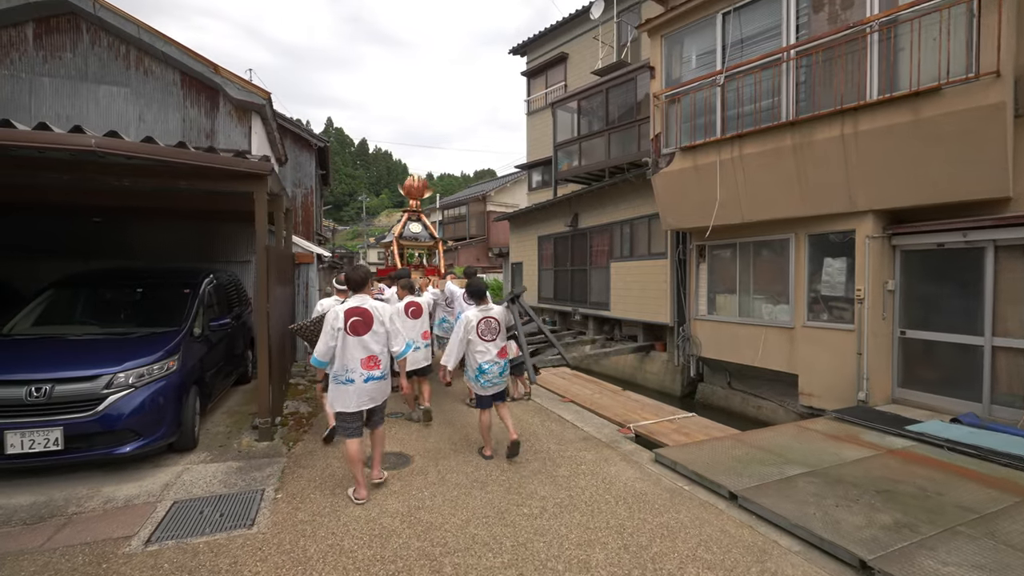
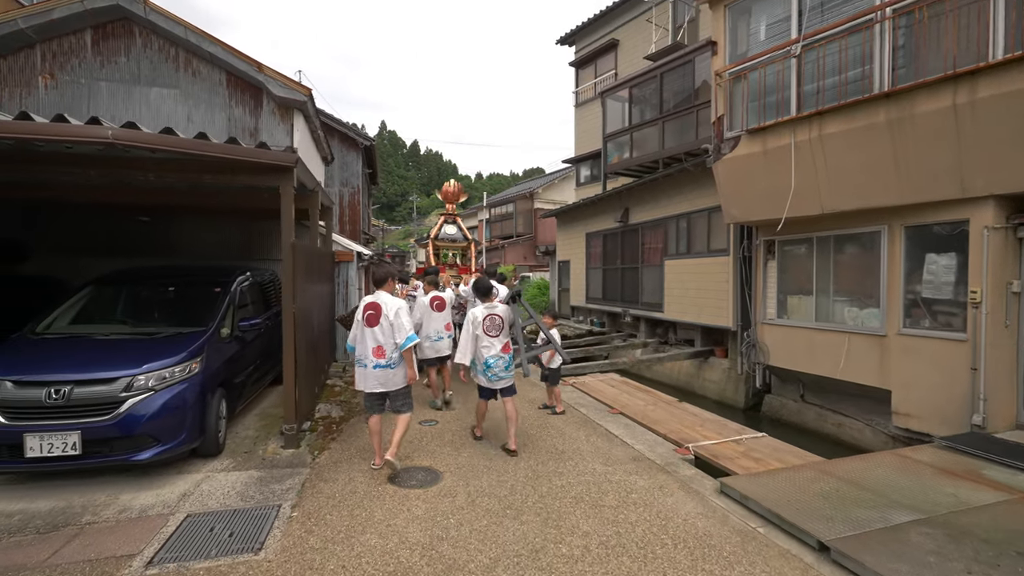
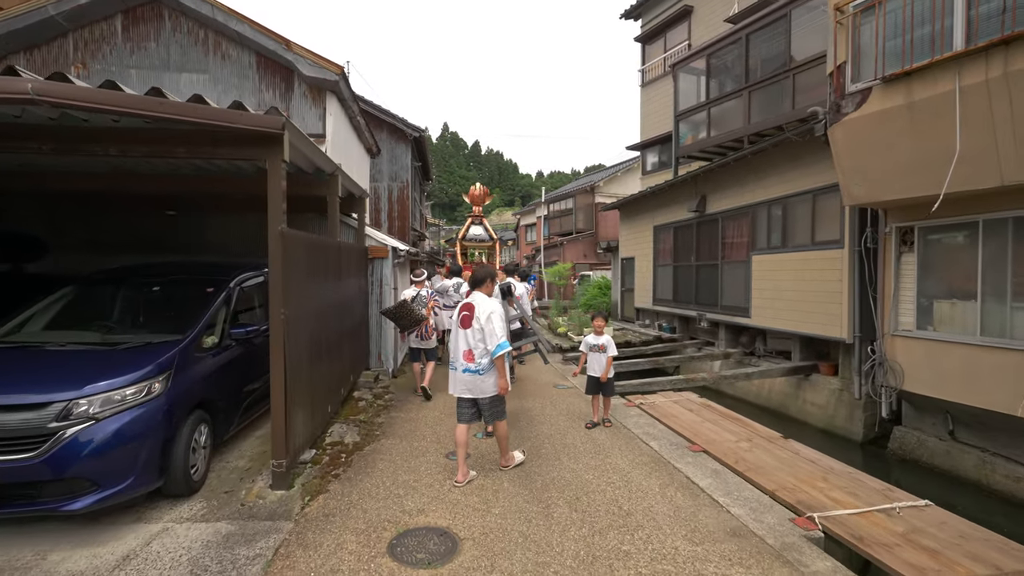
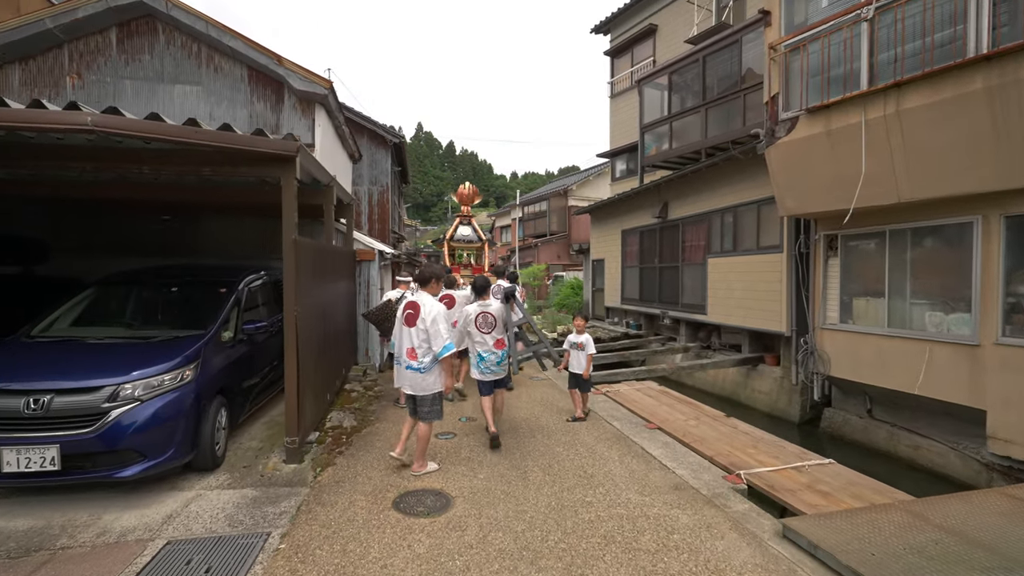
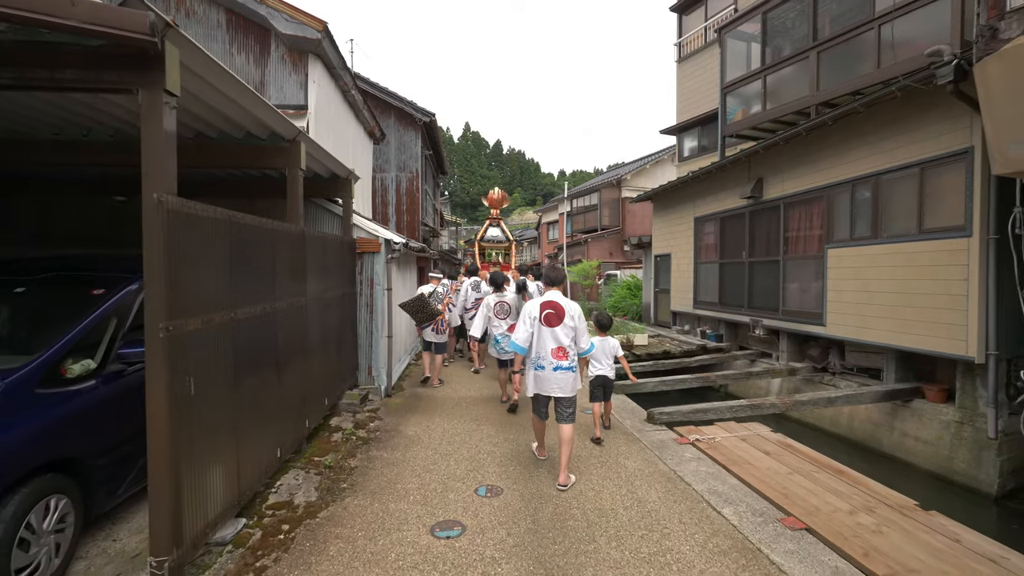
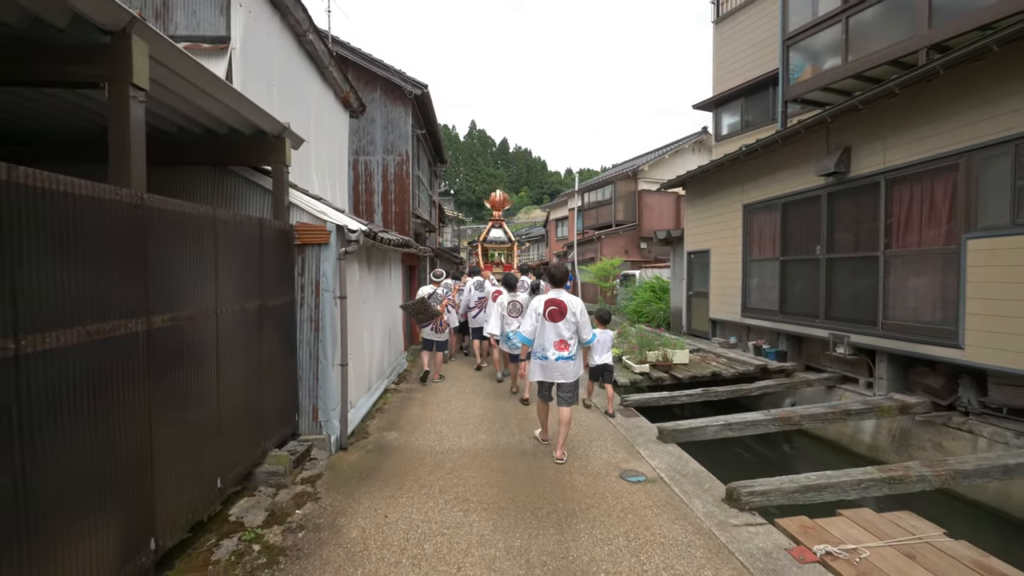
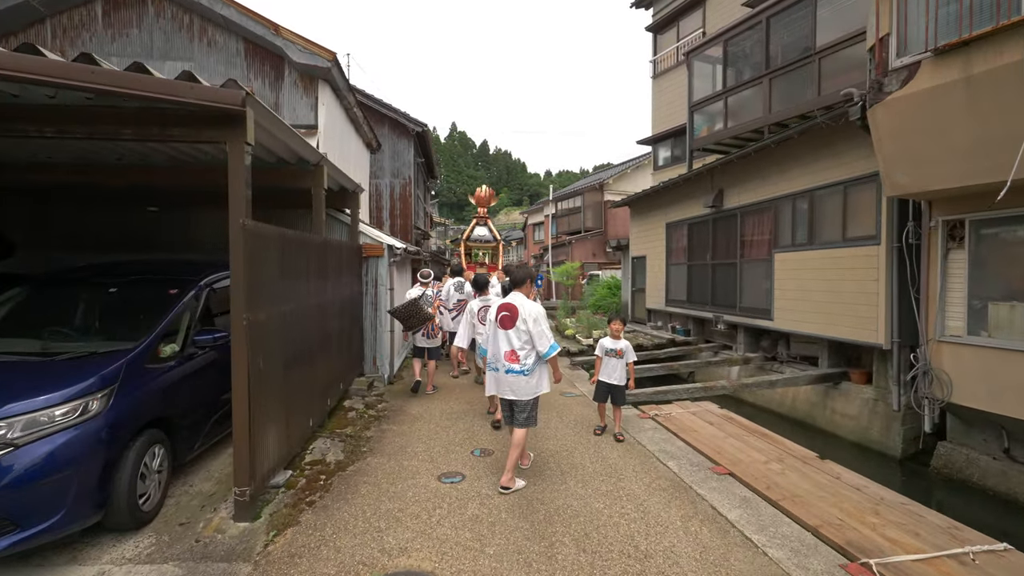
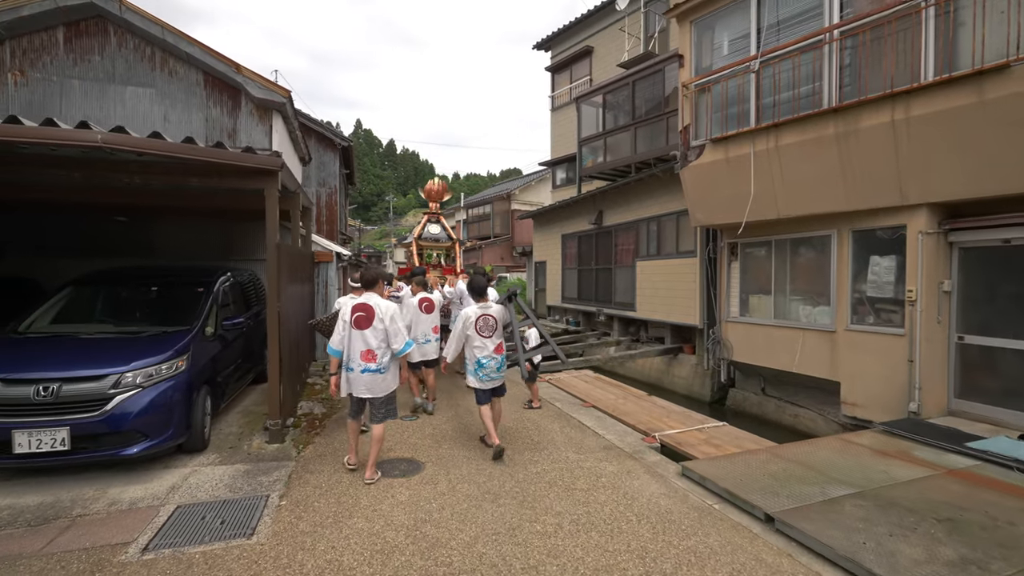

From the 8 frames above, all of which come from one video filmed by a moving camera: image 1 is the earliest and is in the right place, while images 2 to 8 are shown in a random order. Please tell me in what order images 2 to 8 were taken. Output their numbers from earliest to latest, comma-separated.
8, 2, 4, 3, 7, 5, 6
